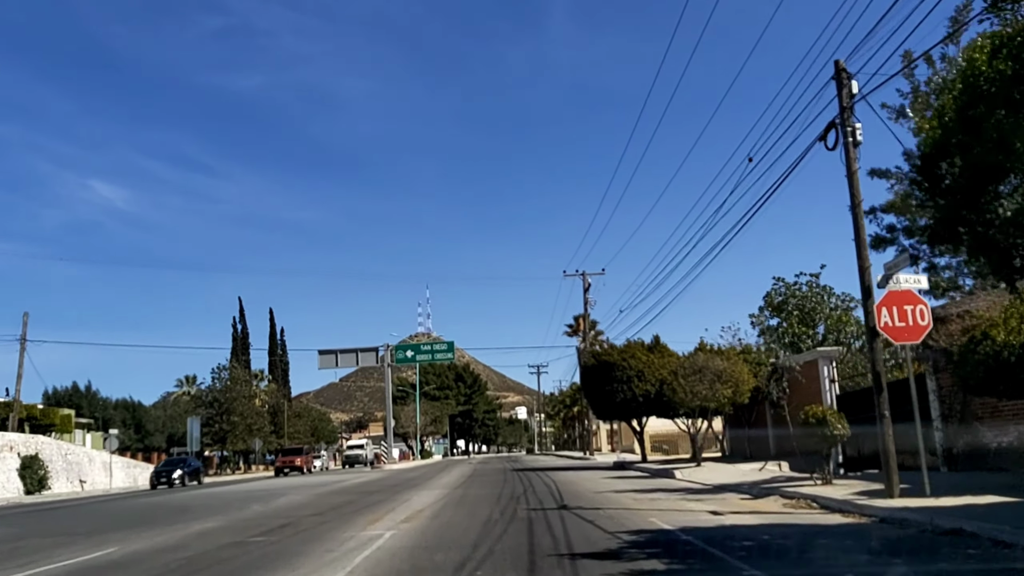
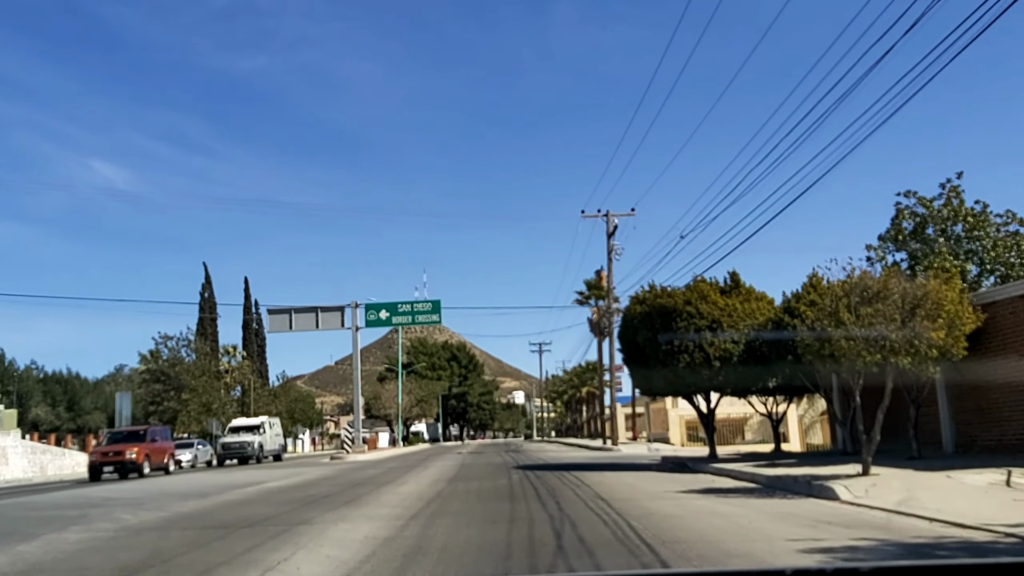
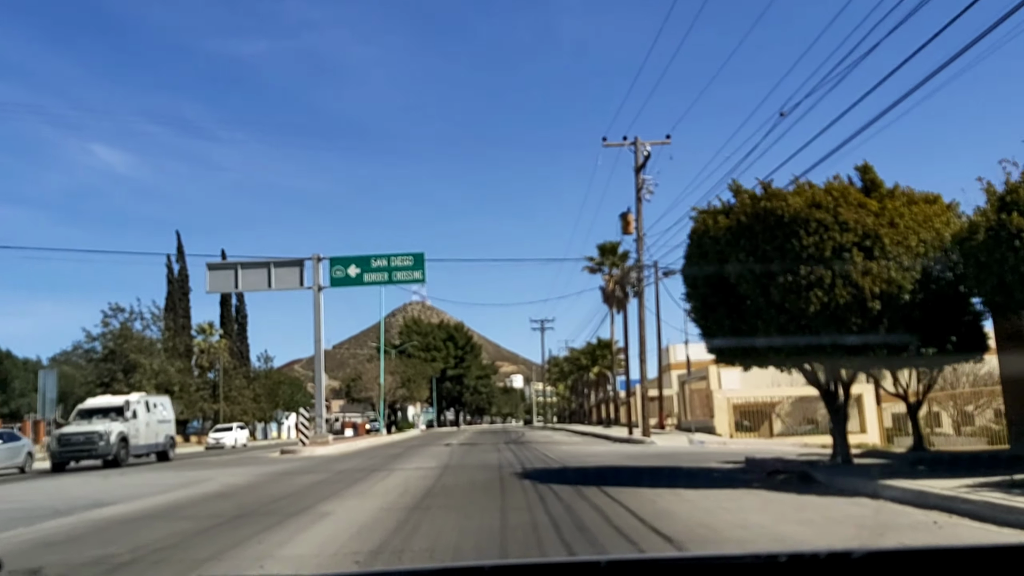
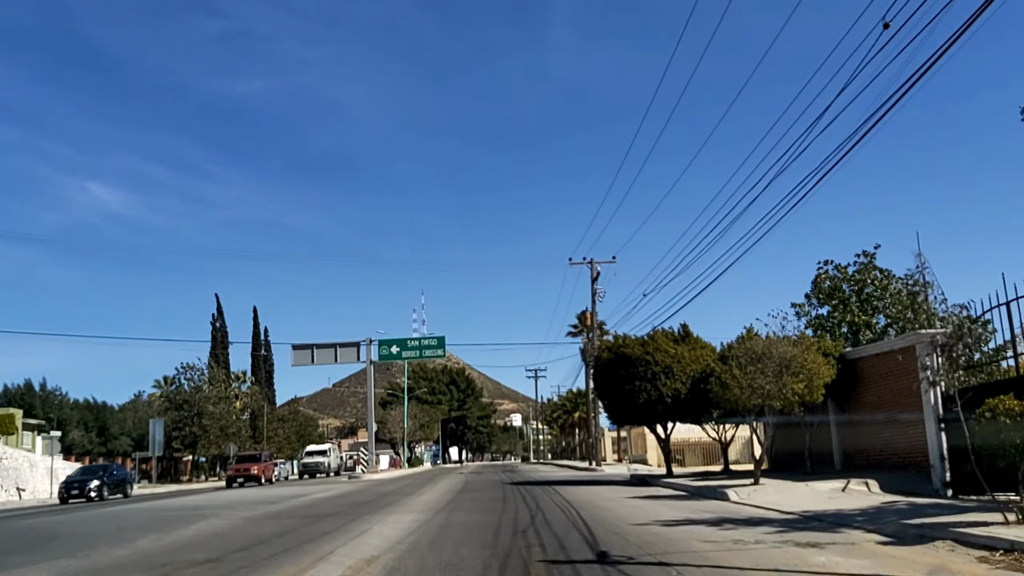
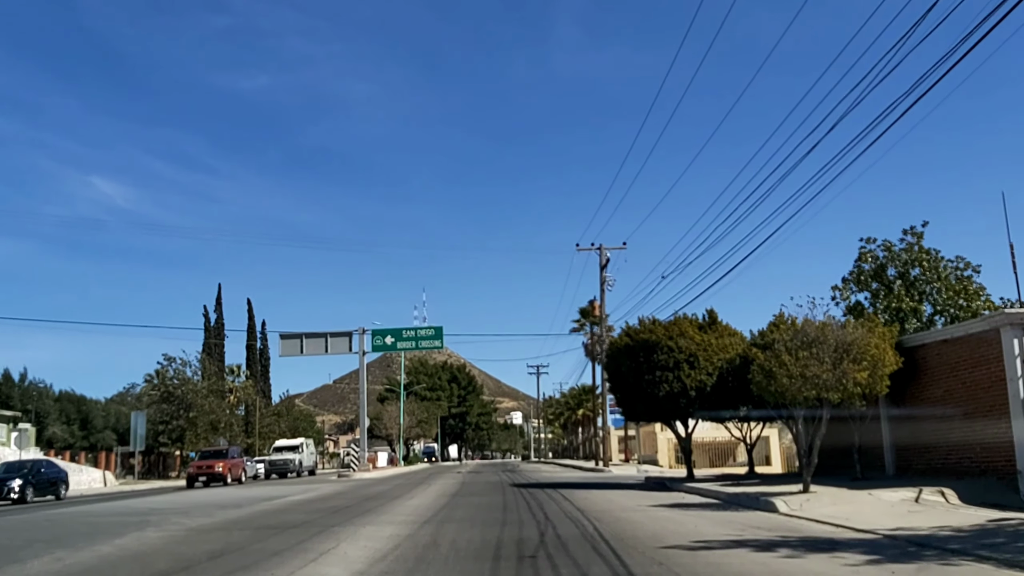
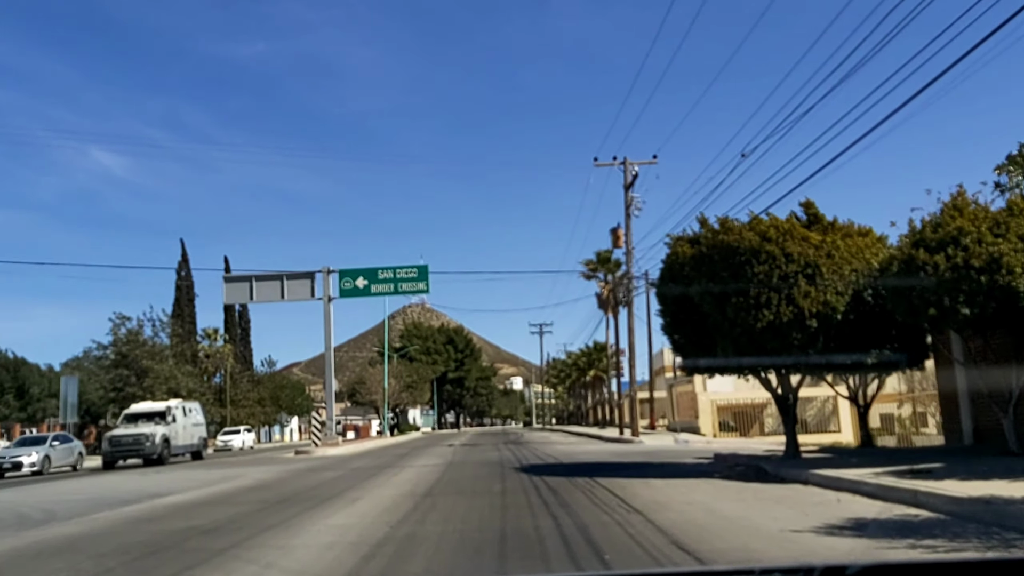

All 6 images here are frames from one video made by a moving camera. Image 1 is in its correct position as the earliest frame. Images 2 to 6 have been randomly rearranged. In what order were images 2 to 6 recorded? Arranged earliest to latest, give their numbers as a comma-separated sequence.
4, 5, 2, 6, 3
